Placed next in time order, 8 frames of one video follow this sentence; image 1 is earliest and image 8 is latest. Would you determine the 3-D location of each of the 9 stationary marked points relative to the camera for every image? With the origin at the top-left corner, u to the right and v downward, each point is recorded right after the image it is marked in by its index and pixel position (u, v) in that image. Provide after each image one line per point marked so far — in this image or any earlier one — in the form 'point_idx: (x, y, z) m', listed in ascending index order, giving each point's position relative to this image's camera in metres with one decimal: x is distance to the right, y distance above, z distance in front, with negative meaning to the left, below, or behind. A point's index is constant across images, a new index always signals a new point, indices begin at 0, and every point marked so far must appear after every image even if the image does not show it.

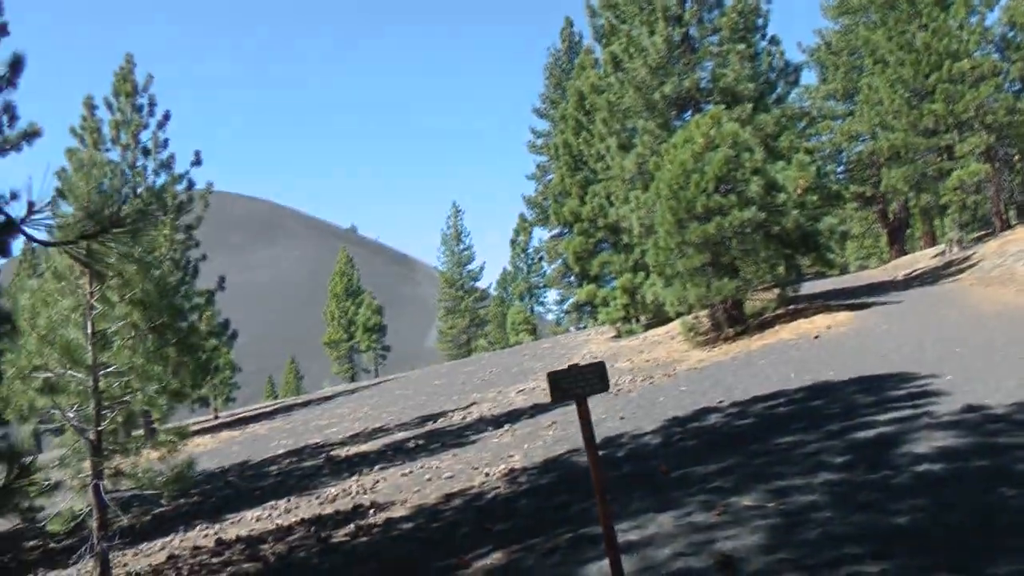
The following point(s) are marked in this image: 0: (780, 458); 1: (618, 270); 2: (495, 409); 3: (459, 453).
0: (+1.0, -0.6, +5.2) m
1: (+1.5, +0.2, +19.8) m
2: (-0.2, -1.3, +15.4) m
3: (-0.4, -1.3, +11.1) m
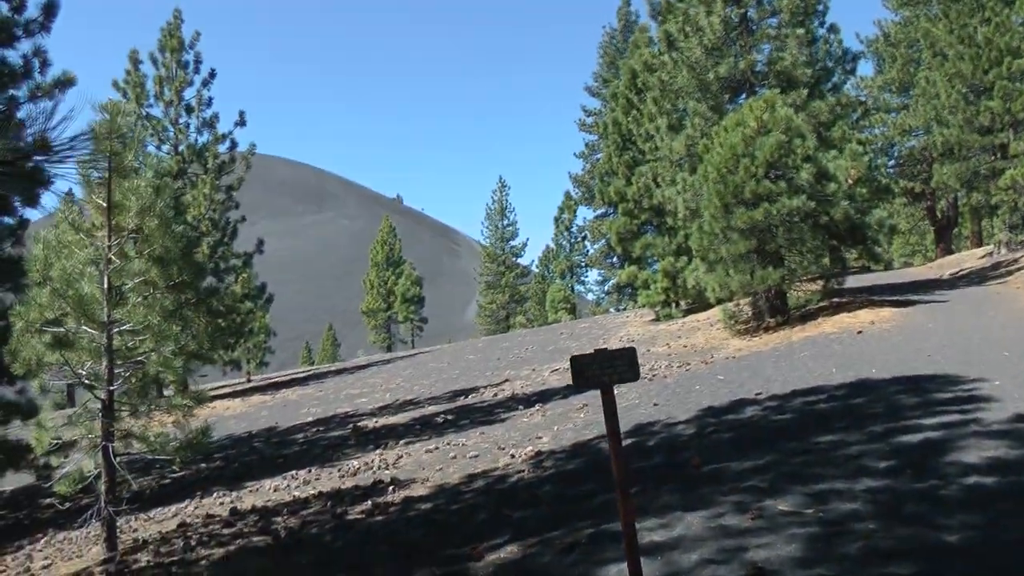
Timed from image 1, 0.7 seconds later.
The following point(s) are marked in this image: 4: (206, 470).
0: (+1.0, -0.6, +4.9) m
1: (+2.0, +0.5, +19.4) m
2: (+0.2, -1.1, +15.1) m
3: (-0.2, -1.1, +10.9) m
4: (-2.8, -1.7, +13.3) m
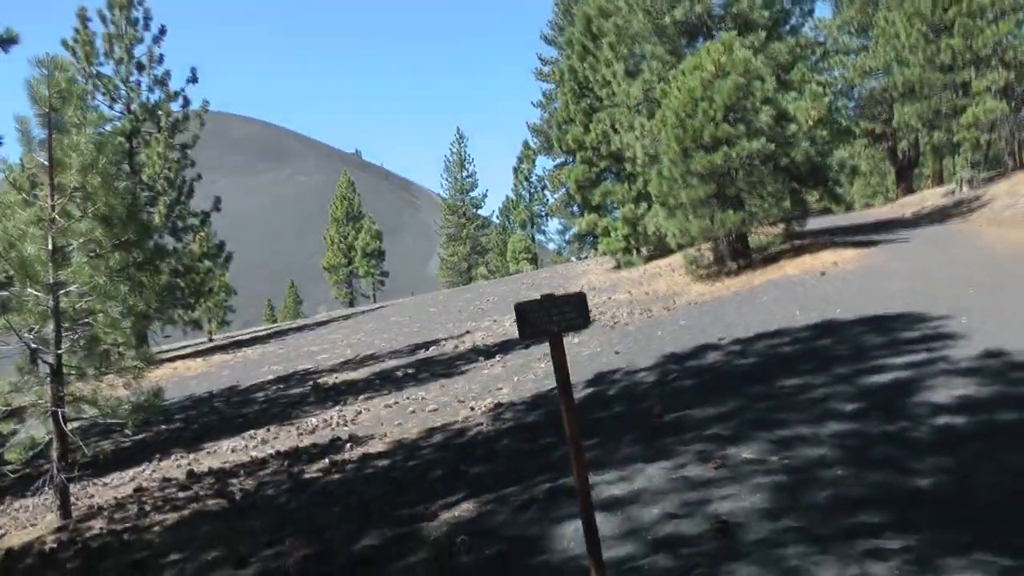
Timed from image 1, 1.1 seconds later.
0: (+0.9, -0.4, +4.7) m
1: (+1.5, +1.2, +19.3) m
2: (-0.2, -0.5, +15.0) m
3: (-0.5, -0.7, +10.7) m
4: (-3.1, -1.3, +13.1) m
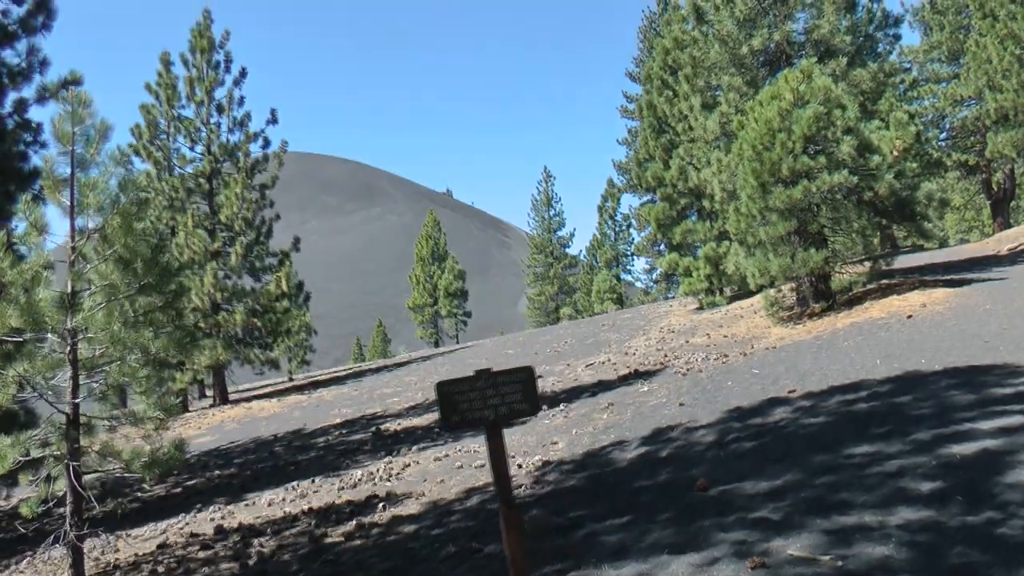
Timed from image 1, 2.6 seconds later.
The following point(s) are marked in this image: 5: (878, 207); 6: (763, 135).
0: (+0.9, -0.5, +4.0) m
1: (+2.5, +0.6, +18.5) m
2: (+0.5, -1.0, +14.3) m
3: (-0.1, -1.0, +10.0) m
4: (-2.6, -1.7, +12.5) m
5: (+3.1, +0.7, +12.1) m
6: (+2.1, +1.3, +12.0) m
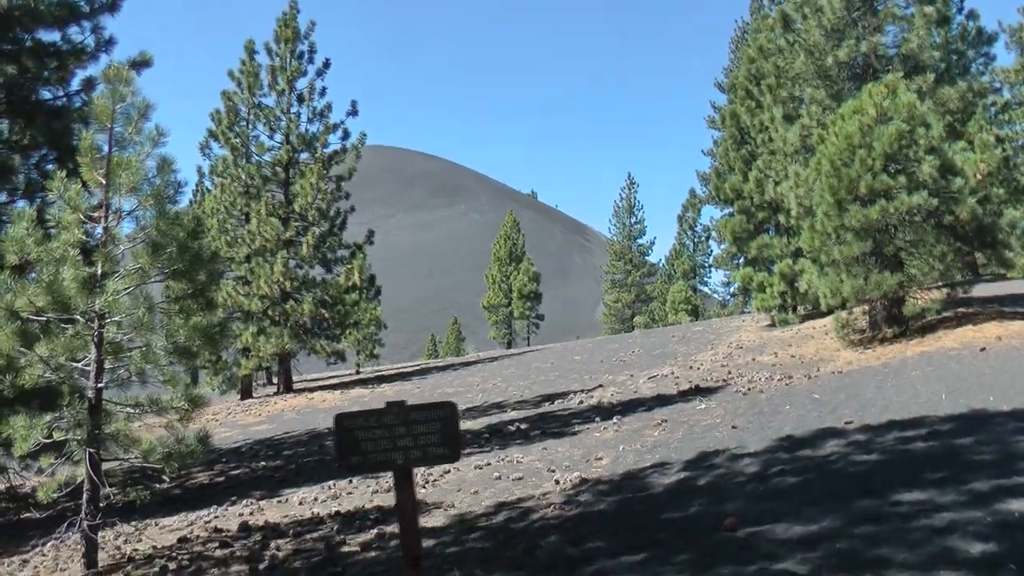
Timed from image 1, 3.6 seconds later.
0: (+1.0, -0.6, +3.6) m
1: (+3.3, +0.4, +18.0) m
2: (+1.0, -1.0, +13.9) m
3: (+0.3, -1.1, +9.7) m
4: (-2.1, -1.6, +12.3) m
5: (+3.6, +0.5, +11.6) m
6: (+2.7, +1.1, +11.5) m
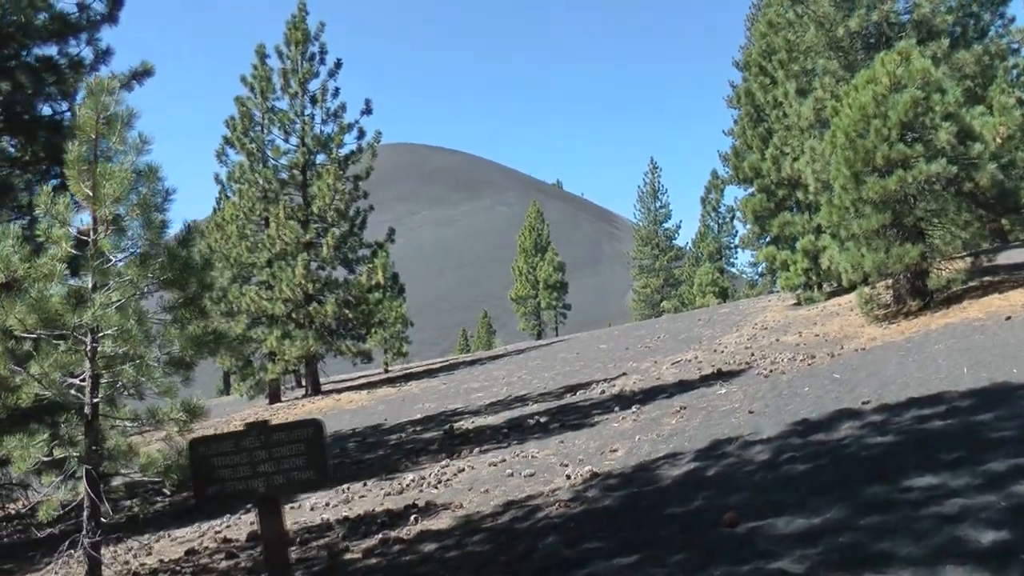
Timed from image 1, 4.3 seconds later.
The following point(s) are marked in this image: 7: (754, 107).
0: (+0.9, -0.5, +3.4) m
1: (+3.5, +0.7, +17.7) m
2: (+1.2, -0.9, +13.6) m
3: (+0.4, -1.0, +9.4) m
4: (-1.9, -1.6, +12.1) m
5: (+3.7, +0.7, +11.3) m
6: (+2.7, +1.3, +11.2) m
7: (+3.2, +2.5, +19.3) m
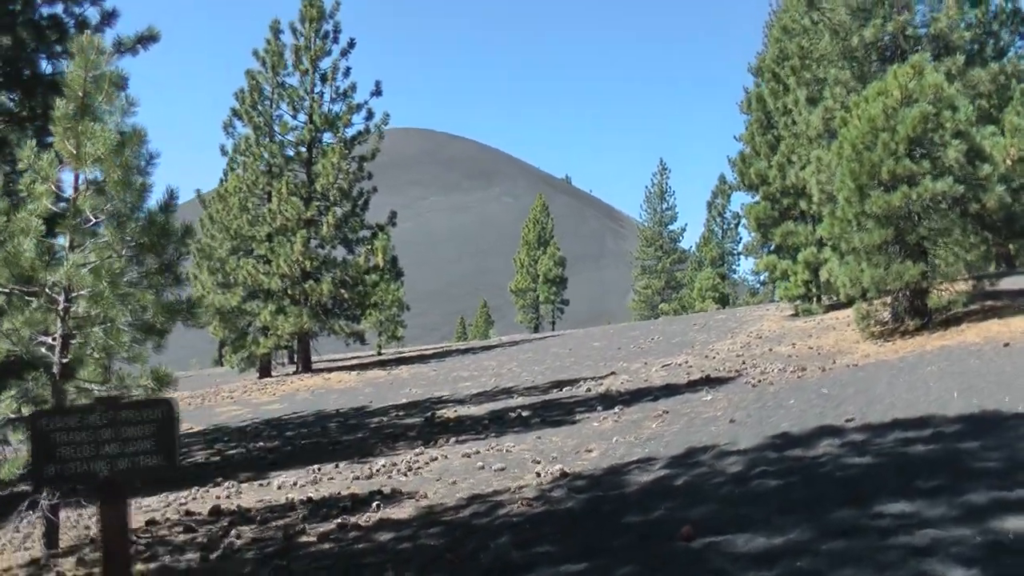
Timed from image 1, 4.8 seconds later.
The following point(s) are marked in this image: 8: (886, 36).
0: (+0.8, -0.6, +3.1) m
1: (+3.5, +0.6, +17.5) m
2: (+1.1, -0.9, +13.4) m
3: (+0.2, -0.9, +9.2) m
4: (-2.1, -1.4, +11.9) m
5: (+3.7, +0.5, +11.0) m
6: (+2.7, +1.2, +11.0) m
7: (+3.3, +2.3, +19.1) m
8: (+3.3, +2.2, +12.6) m
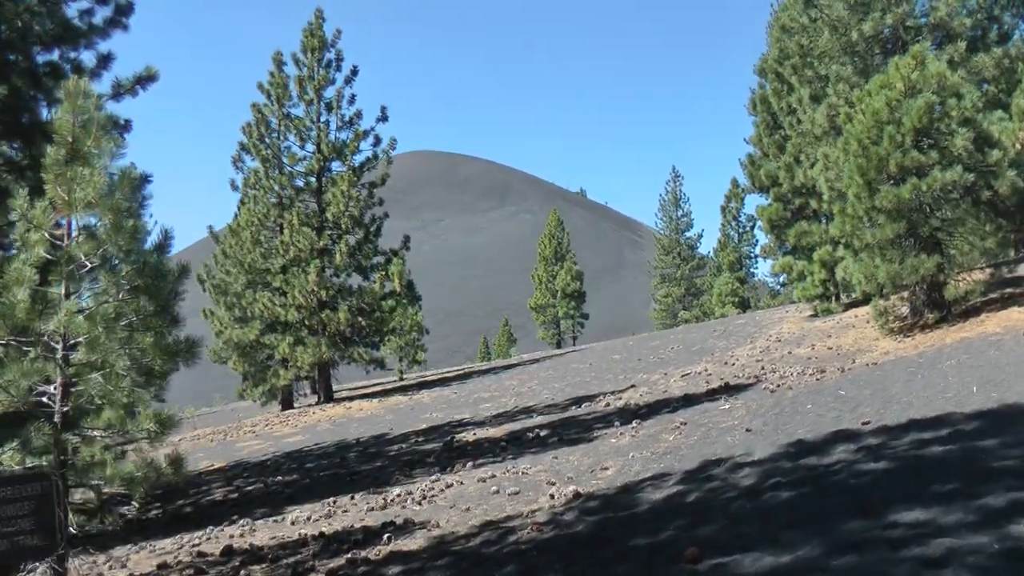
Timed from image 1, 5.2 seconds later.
0: (+0.8, -0.6, +3.0) m
1: (+3.7, +0.5, +17.3) m
2: (+1.2, -1.0, +13.3) m
3: (+0.3, -1.0, +9.1) m
4: (-2.0, -1.6, +11.8) m
5: (+3.7, +0.6, +10.9) m
6: (+2.7, +1.2, +10.8) m
7: (+3.4, +2.3, +18.9) m
8: (+3.3, +2.3, +12.4) m
